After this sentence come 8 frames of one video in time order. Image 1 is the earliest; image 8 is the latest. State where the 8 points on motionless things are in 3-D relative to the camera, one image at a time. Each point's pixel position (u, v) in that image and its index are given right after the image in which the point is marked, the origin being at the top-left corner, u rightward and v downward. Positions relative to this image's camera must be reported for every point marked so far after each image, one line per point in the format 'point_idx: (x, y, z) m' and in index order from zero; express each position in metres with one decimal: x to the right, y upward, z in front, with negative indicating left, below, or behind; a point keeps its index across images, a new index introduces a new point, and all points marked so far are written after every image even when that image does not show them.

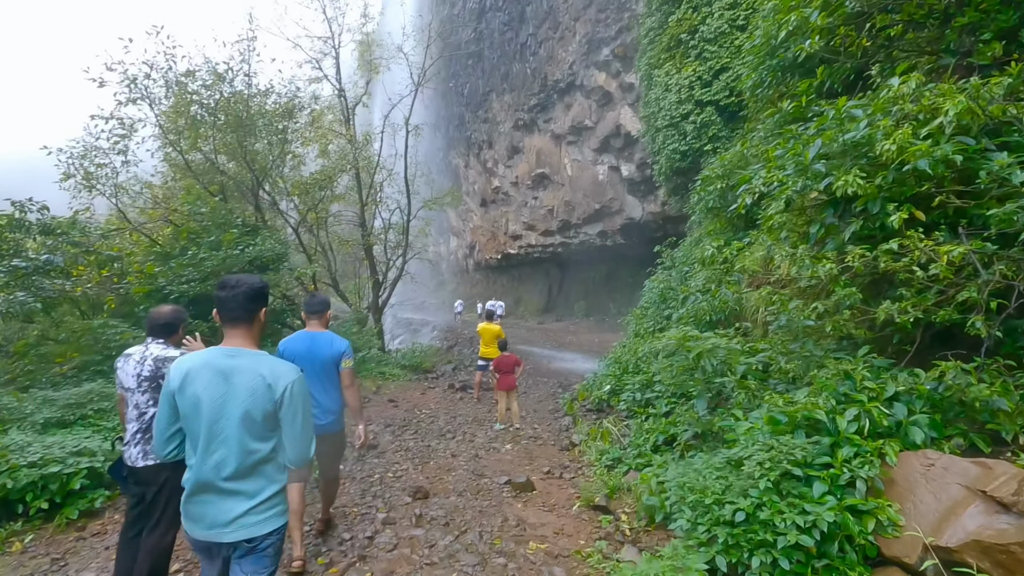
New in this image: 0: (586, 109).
0: (+2.5, +6.1, +18.3) m
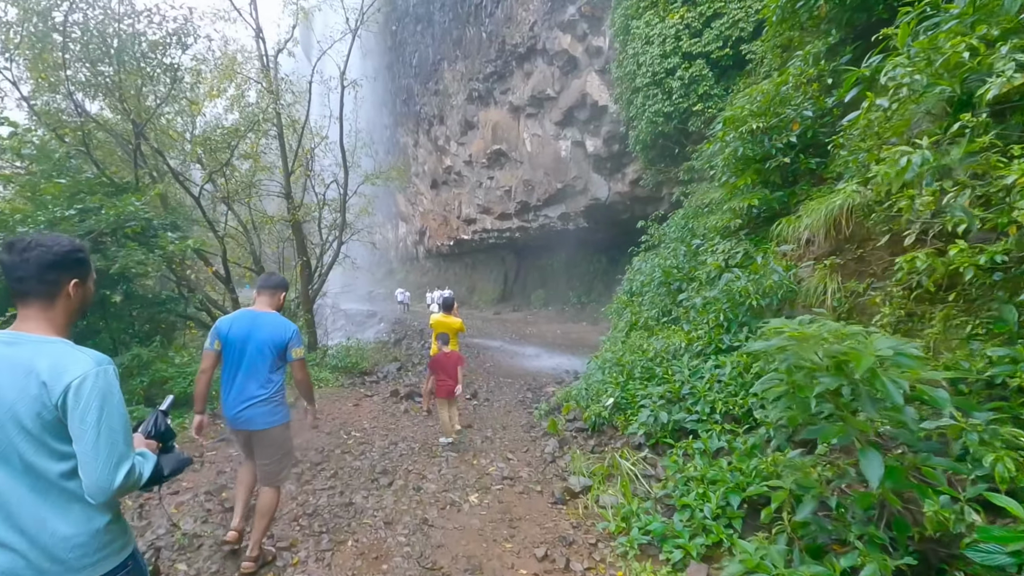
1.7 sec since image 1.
0: (+1.1, +6.6, +16.6) m
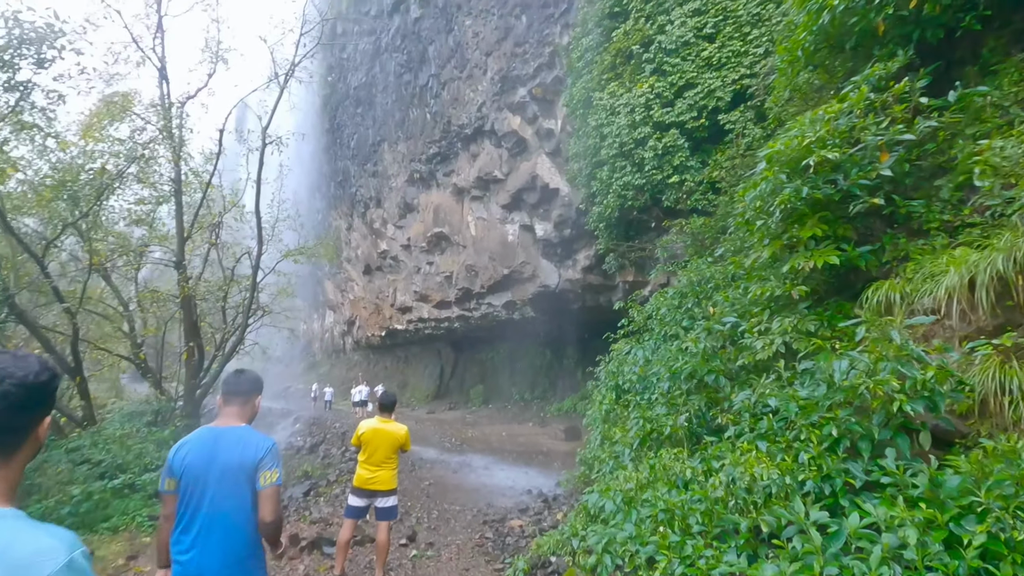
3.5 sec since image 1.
0: (-0.5, +3.8, +15.9) m
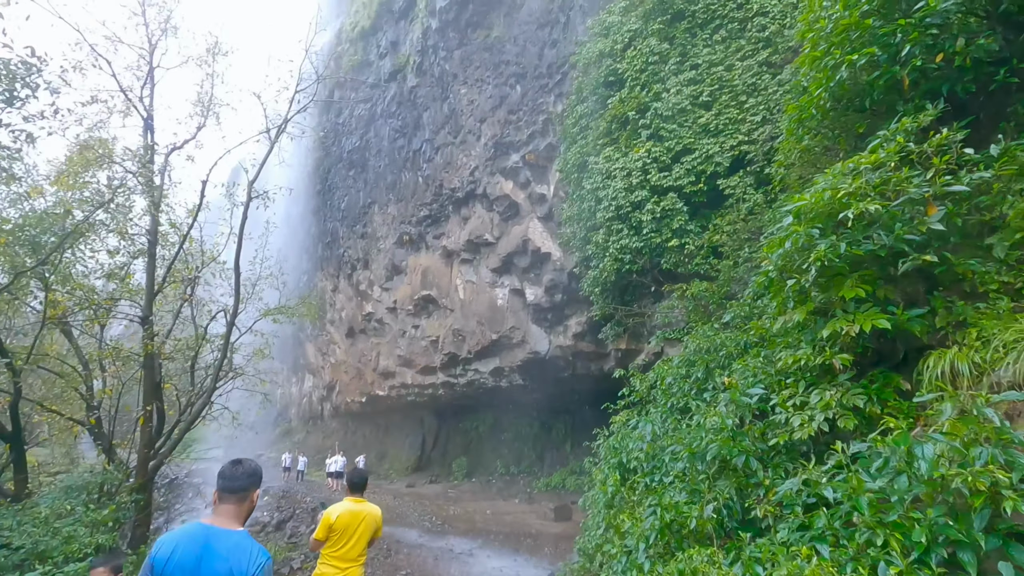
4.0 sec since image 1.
0: (-0.7, +1.9, +15.7) m
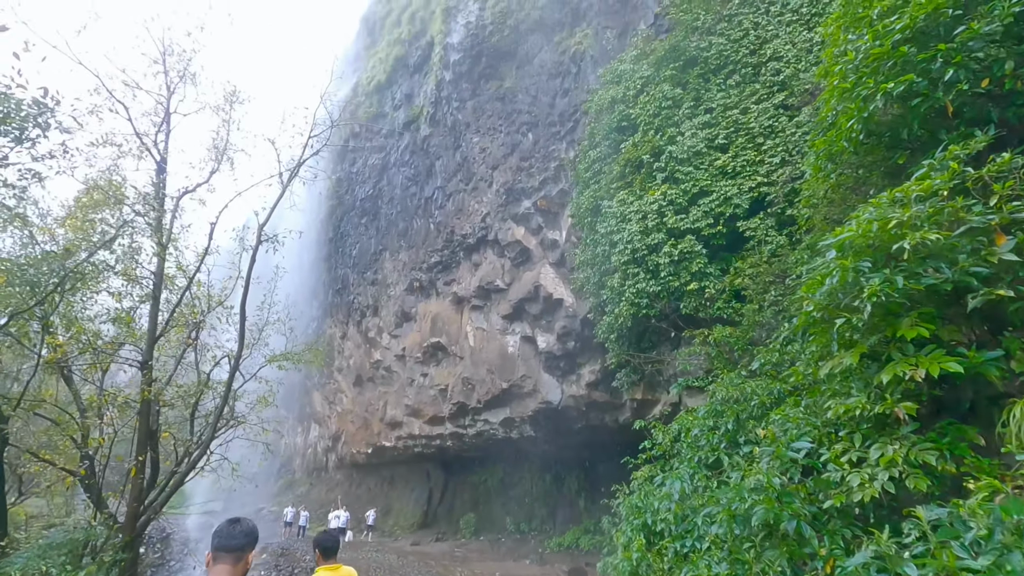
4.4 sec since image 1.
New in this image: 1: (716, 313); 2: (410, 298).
0: (-0.4, +0.6, +15.6) m
1: (+2.8, -0.3, +7.4) m
2: (-3.7, -0.4, +19.6) m
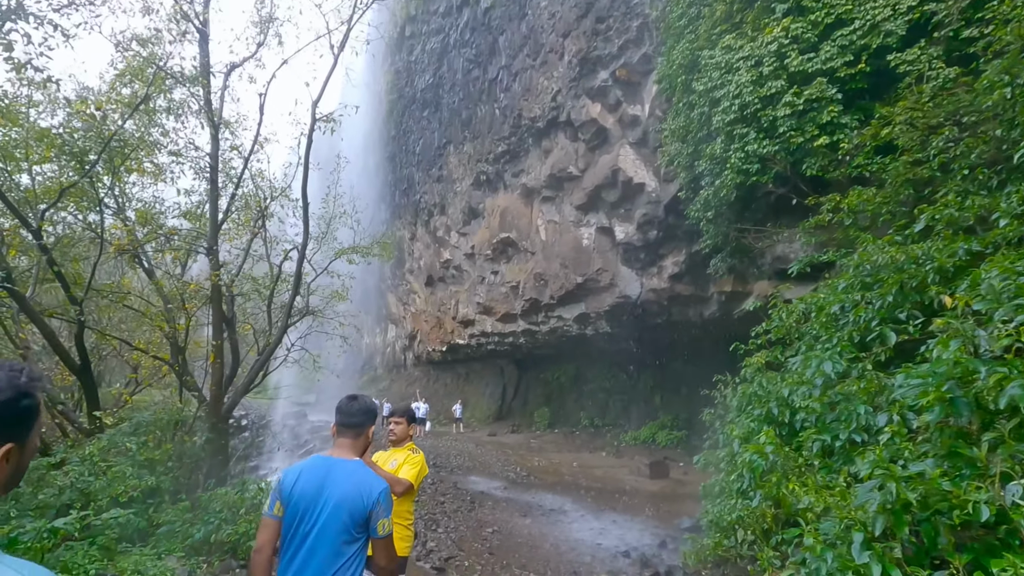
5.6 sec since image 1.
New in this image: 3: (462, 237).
0: (+1.5, +3.6, +14.2) m
1: (+3.8, +1.3, +6.0) m
2: (-1.2, +3.3, +18.7) m
3: (-1.8, +1.9, +19.9) m
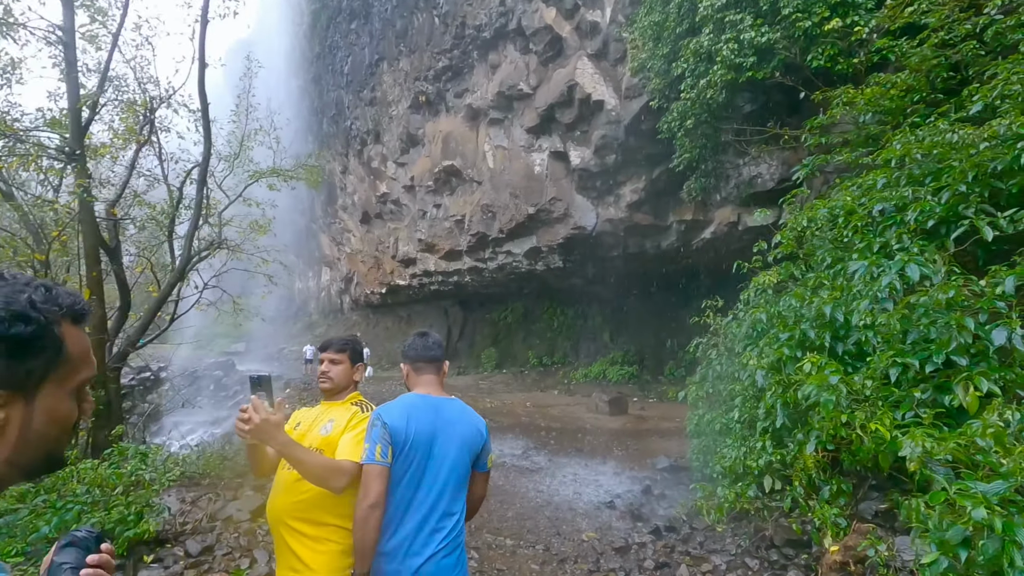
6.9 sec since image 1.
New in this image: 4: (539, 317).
0: (+0.2, +5.2, +12.8) m
1: (+3.4, +2.2, +5.1) m
2: (-3.0, +5.4, +16.9) m
3: (-3.8, +4.1, +18.1) m
4: (+0.9, -0.9, +17.2) m
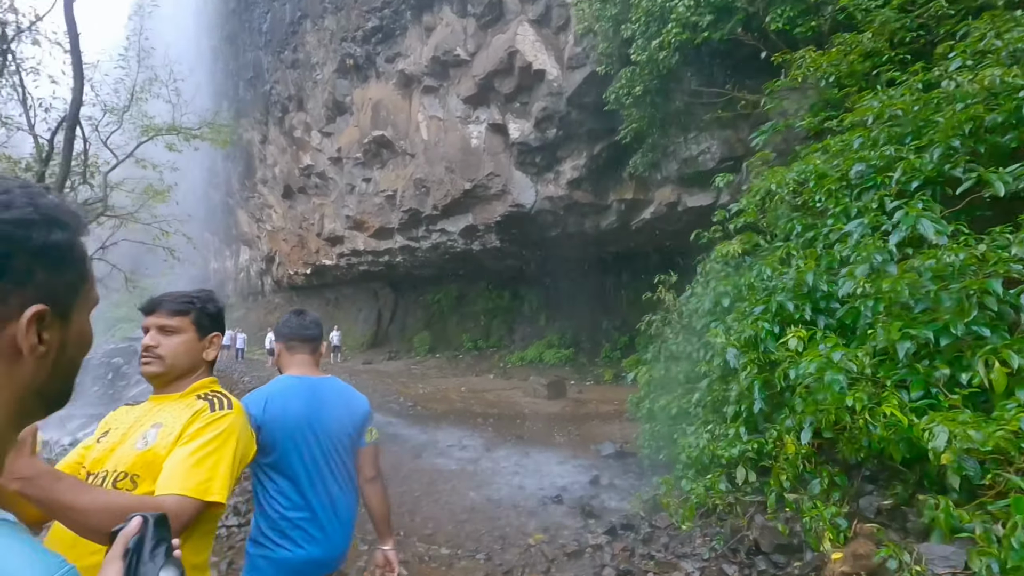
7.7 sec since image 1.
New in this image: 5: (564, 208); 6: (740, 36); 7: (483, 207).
0: (-1.2, +5.7, +12.0) m
1: (+2.9, +2.4, +4.9) m
2: (-4.9, +6.0, +15.7) m
3: (-5.8, +4.7, +16.8) m
4: (-1.1, -0.3, +16.6) m
5: (+1.2, +1.7, +11.4) m
6: (+2.3, +2.6, +5.7) m
7: (-0.6, +1.9, +12.7) m
